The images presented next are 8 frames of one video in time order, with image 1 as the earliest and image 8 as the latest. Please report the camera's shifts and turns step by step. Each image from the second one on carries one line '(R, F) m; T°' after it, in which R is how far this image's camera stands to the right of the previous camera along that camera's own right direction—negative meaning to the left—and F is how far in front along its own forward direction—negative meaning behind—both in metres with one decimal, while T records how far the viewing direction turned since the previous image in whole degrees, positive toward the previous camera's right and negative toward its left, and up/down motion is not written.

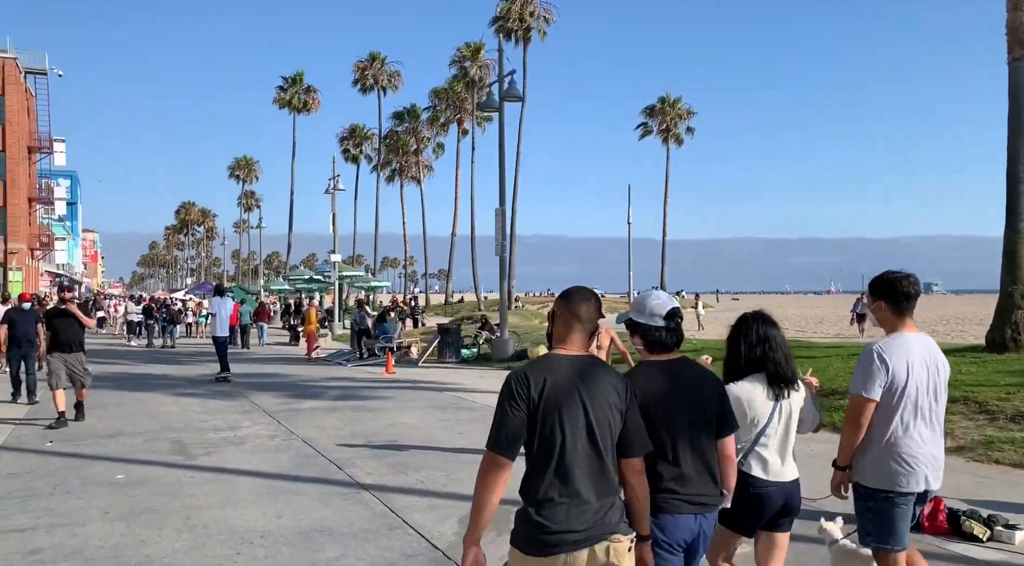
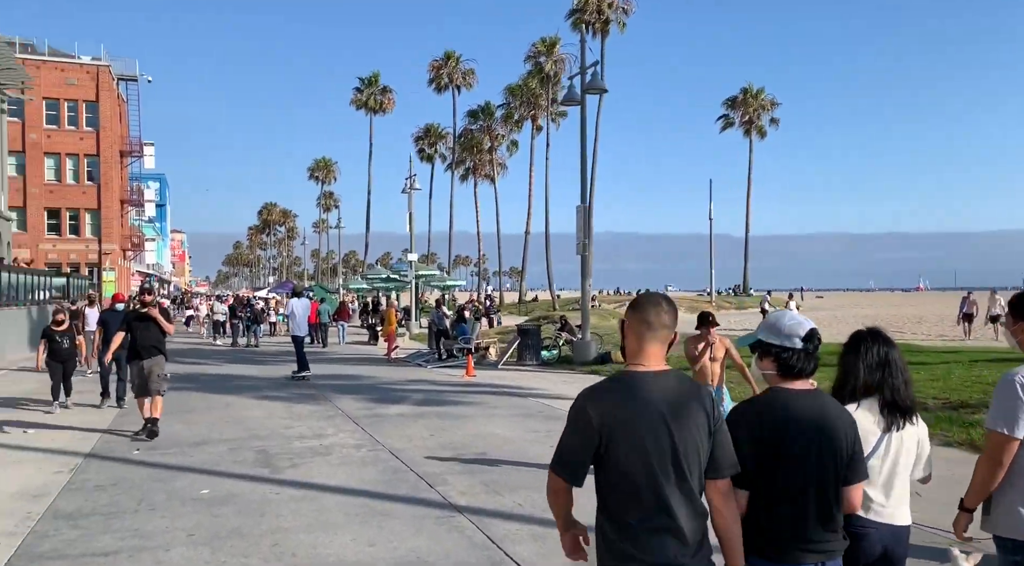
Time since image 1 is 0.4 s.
(-0.2, +0.5) m; -5°
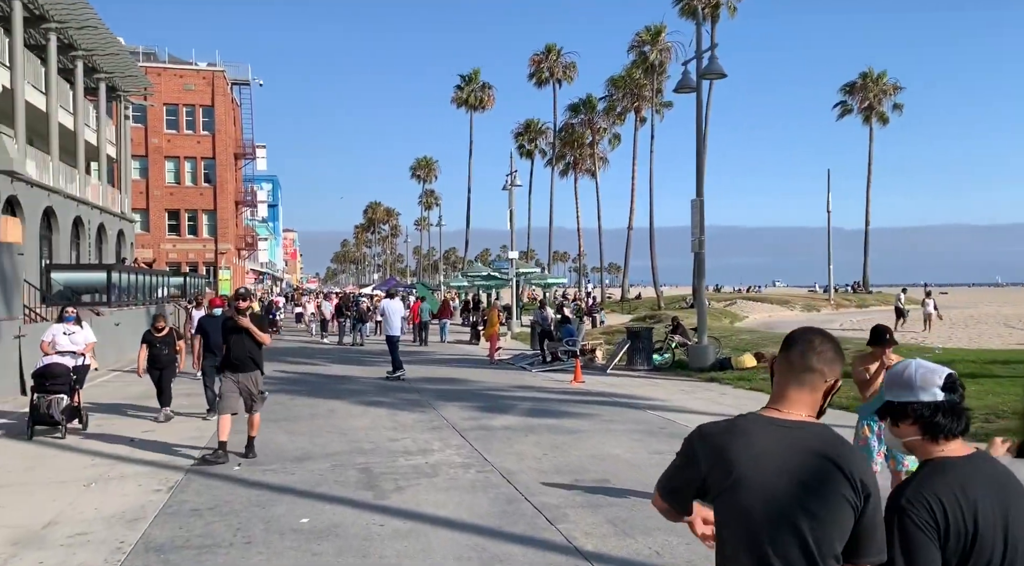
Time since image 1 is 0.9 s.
(-0.2, +0.8) m; -6°
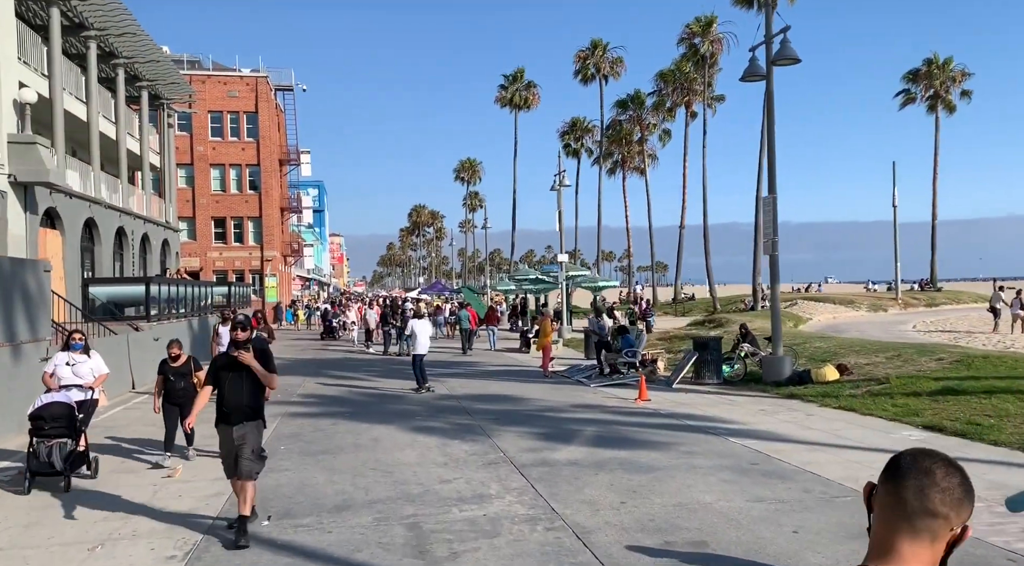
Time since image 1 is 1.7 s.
(-0.2, +1.4) m; -3°
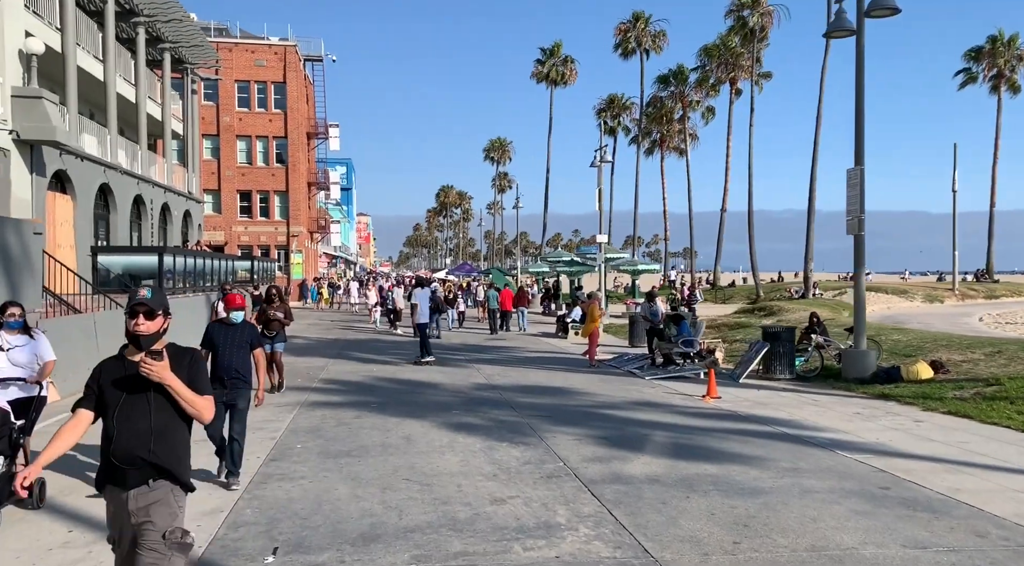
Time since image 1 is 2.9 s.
(-0.4, +1.9) m; -2°
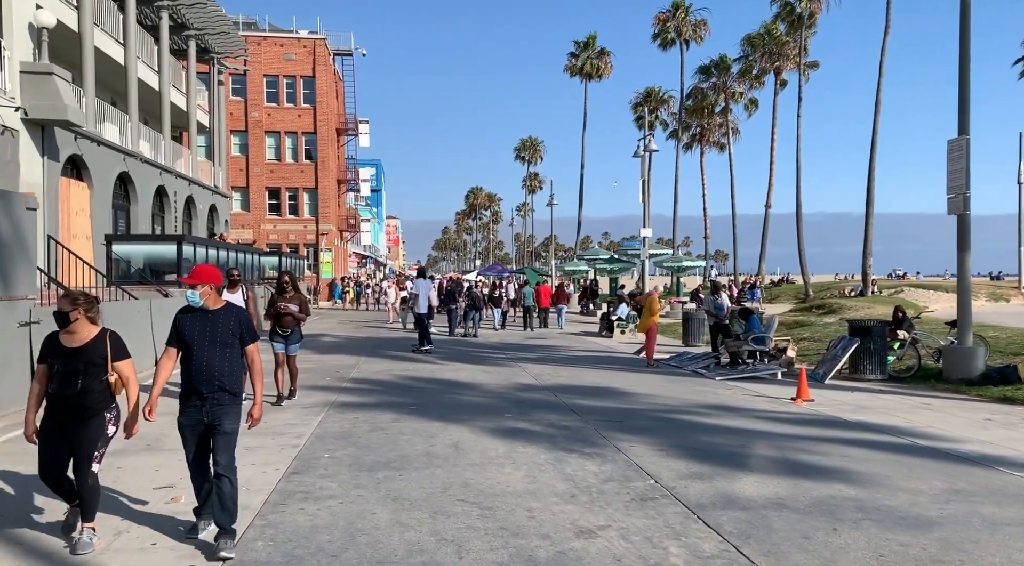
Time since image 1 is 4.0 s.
(-0.4, +1.8) m; -2°
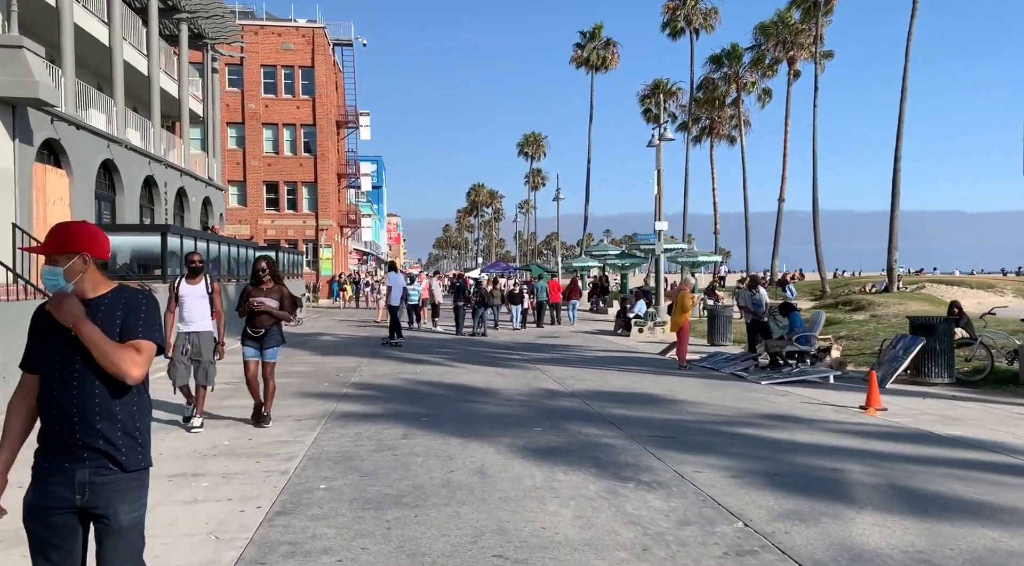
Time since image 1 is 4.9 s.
(-0.3, +1.6) m; 0°
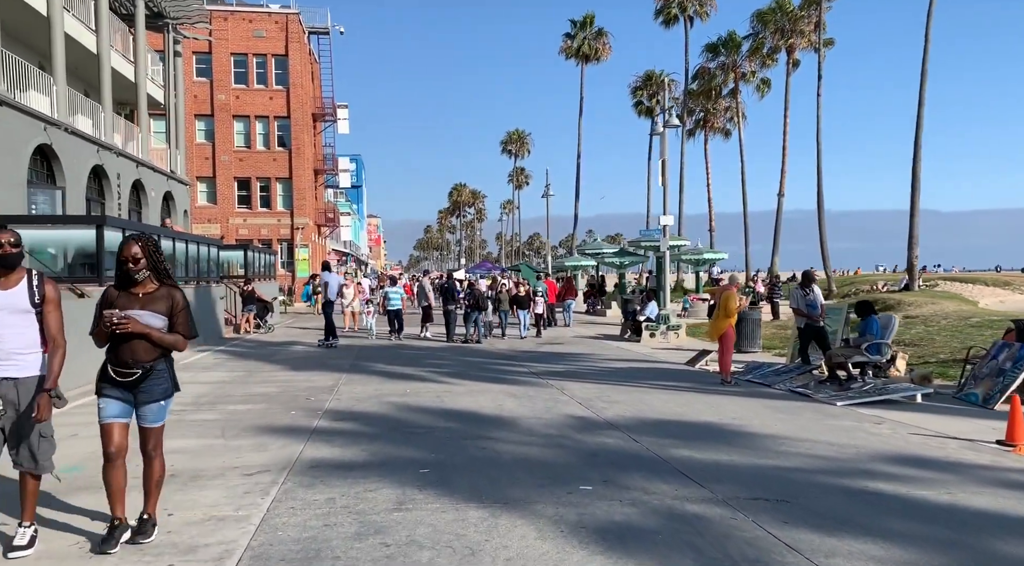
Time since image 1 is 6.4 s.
(-0.4, +2.7) m; +1°
